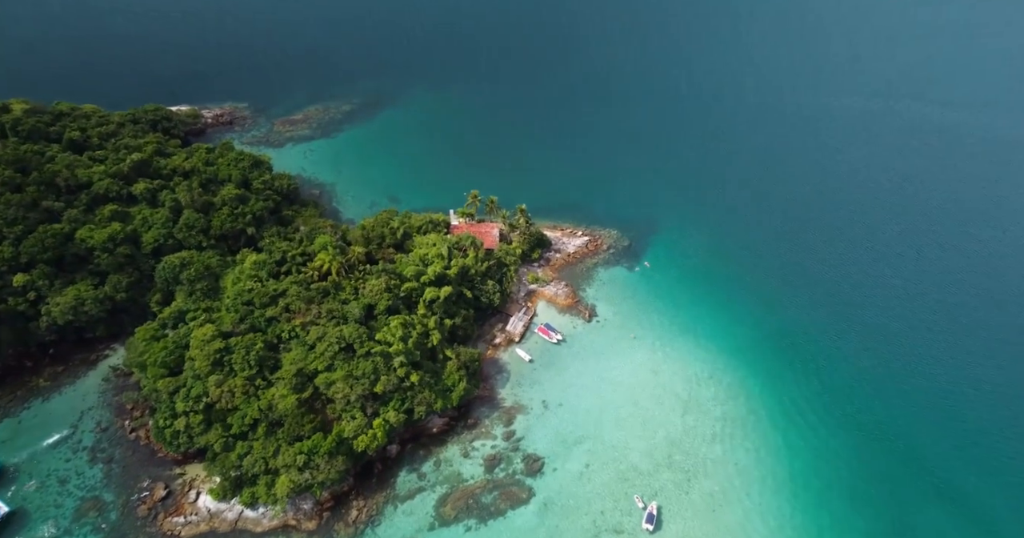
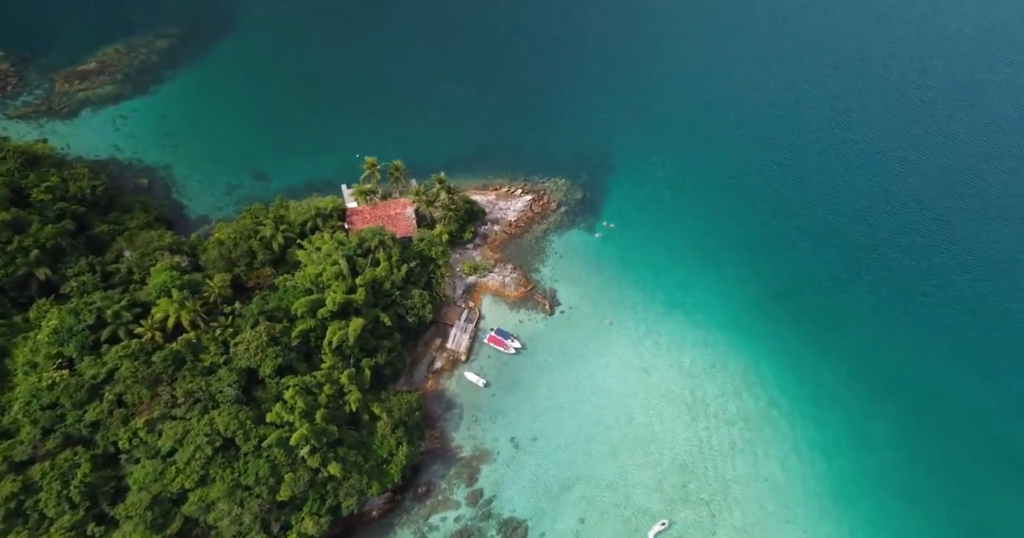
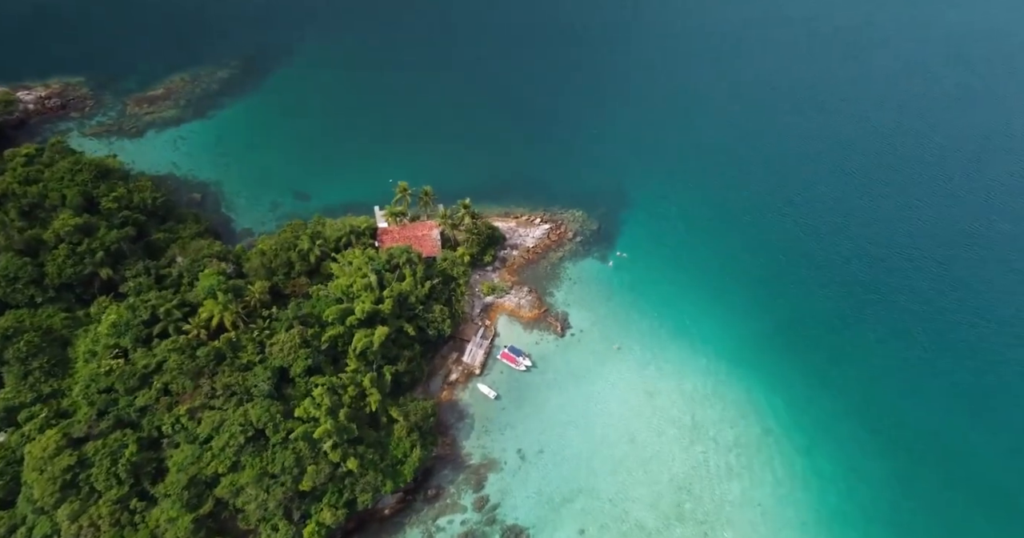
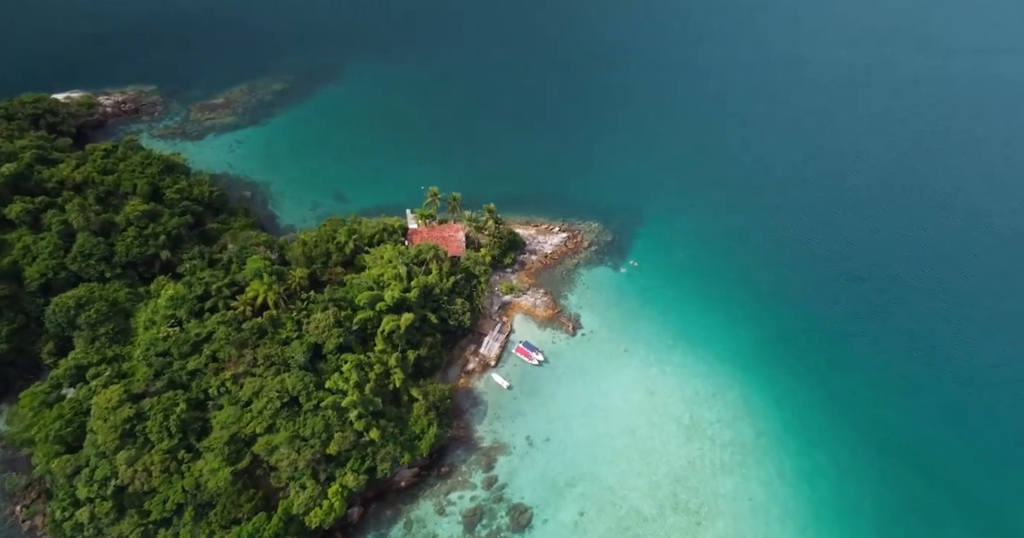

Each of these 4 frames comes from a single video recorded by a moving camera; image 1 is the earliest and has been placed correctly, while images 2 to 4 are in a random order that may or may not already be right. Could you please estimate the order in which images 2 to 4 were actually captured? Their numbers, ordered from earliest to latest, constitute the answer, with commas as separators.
4, 3, 2
